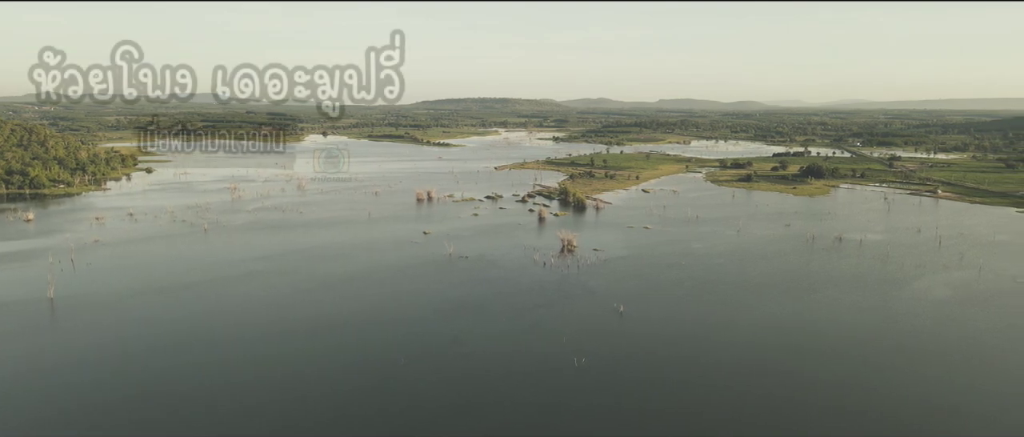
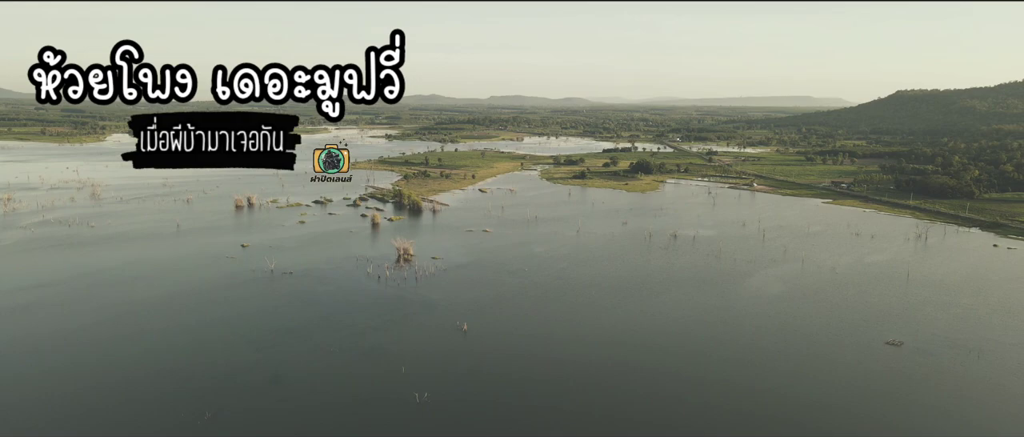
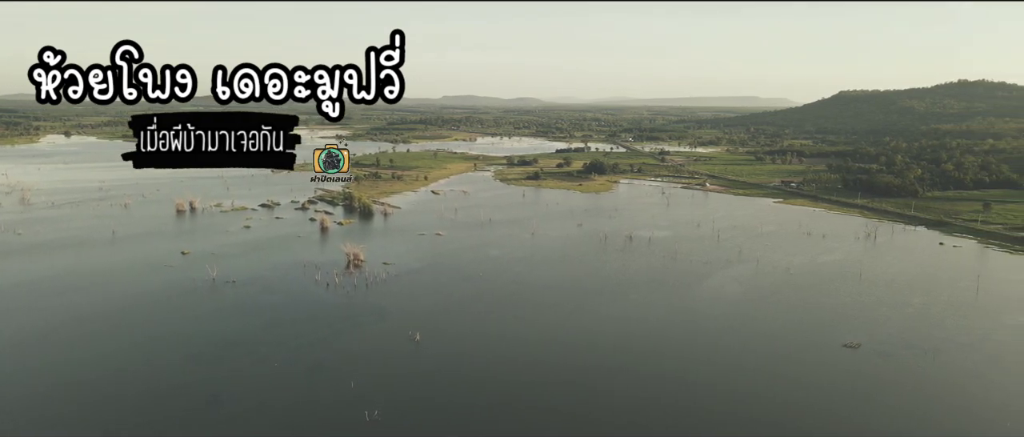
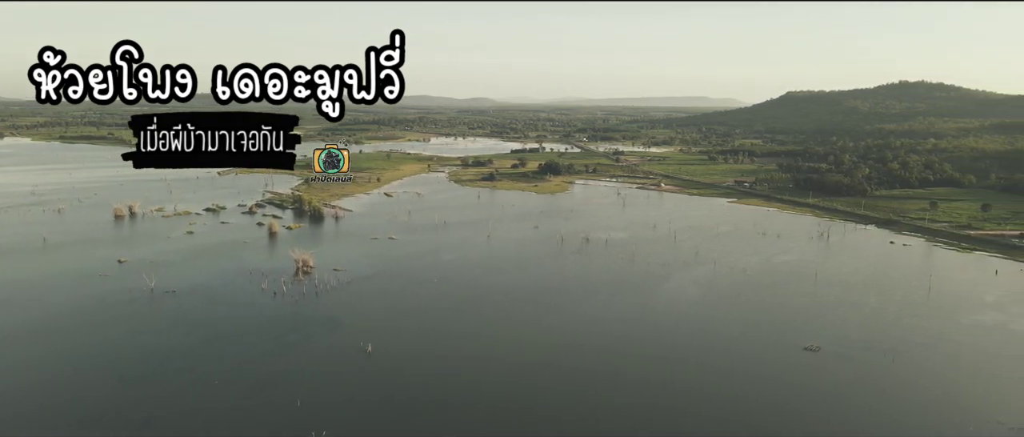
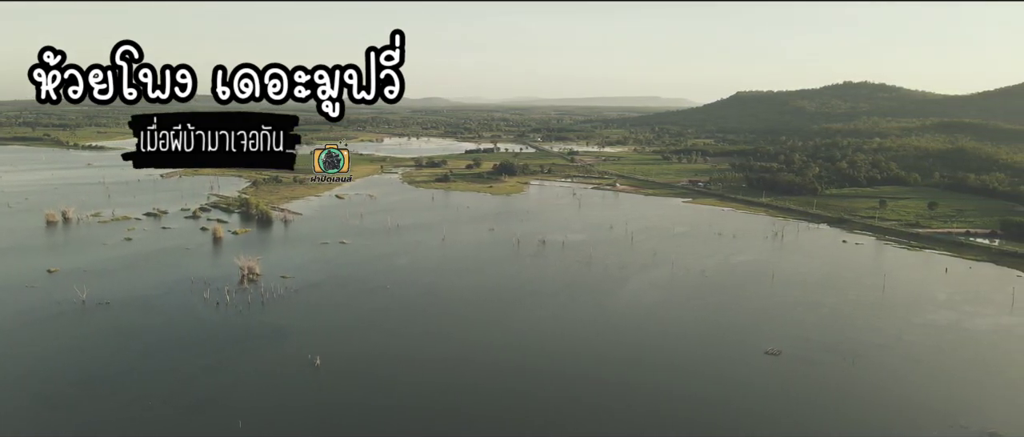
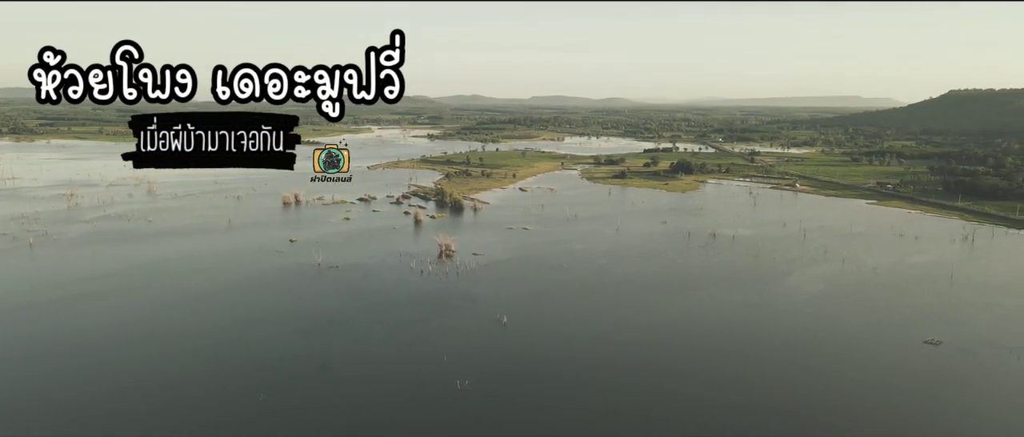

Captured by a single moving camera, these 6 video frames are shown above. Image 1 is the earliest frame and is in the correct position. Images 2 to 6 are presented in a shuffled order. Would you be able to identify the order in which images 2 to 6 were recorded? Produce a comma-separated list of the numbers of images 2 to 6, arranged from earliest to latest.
6, 2, 3, 4, 5
